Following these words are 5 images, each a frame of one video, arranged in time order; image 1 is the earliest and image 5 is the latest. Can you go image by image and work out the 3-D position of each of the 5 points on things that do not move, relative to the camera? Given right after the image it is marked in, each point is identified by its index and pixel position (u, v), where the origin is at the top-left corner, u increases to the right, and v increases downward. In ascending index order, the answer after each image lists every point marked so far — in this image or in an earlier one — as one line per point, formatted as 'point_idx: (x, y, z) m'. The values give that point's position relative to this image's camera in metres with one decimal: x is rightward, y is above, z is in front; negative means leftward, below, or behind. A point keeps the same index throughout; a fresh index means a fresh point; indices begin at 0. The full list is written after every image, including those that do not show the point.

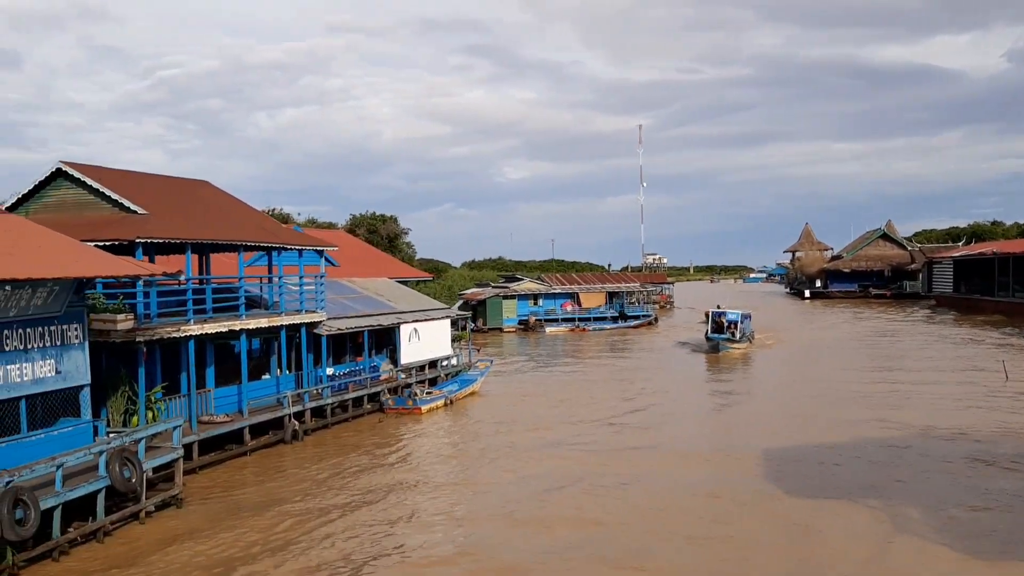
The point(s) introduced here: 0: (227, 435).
0: (-4.7, -2.4, +15.4) m
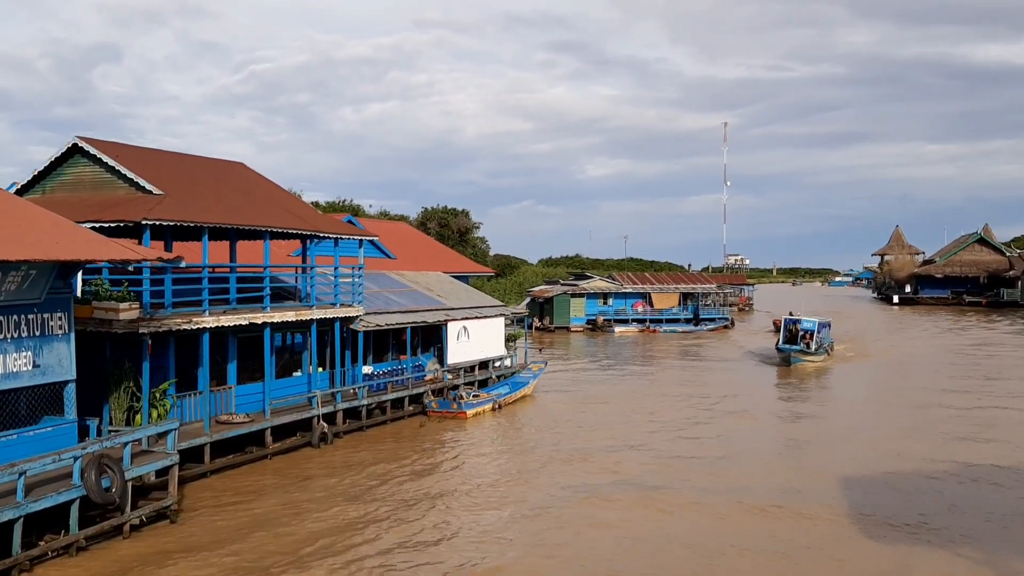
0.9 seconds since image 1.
0: (-4.0, -2.2, +14.3) m
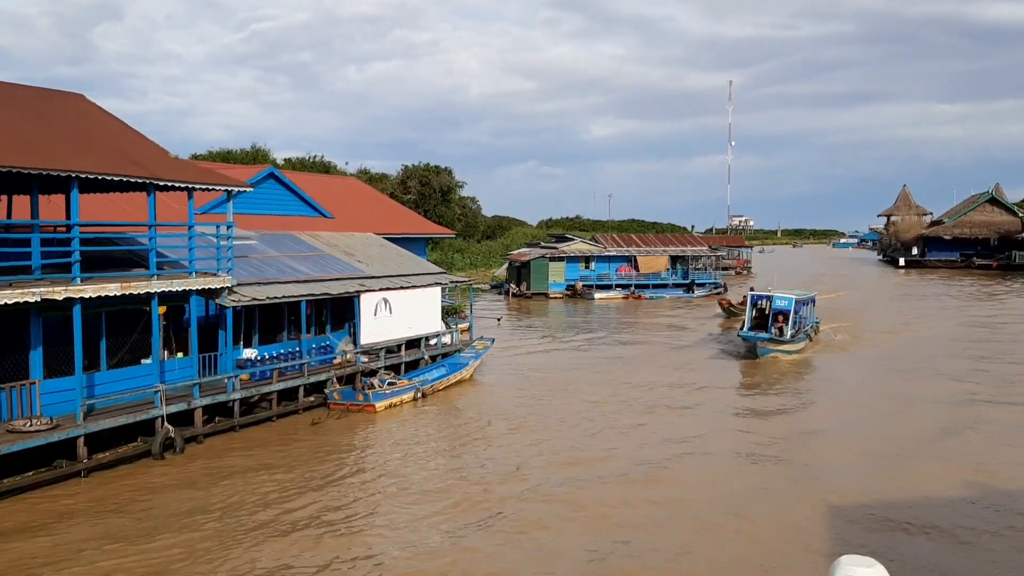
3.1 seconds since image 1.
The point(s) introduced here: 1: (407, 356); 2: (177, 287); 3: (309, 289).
0: (-5.3, -1.8, +11.0) m
1: (-1.9, -1.2, +17.4) m
2: (-4.3, 0.0, +12.2) m
3: (-3.2, 0.0, +15.1) m
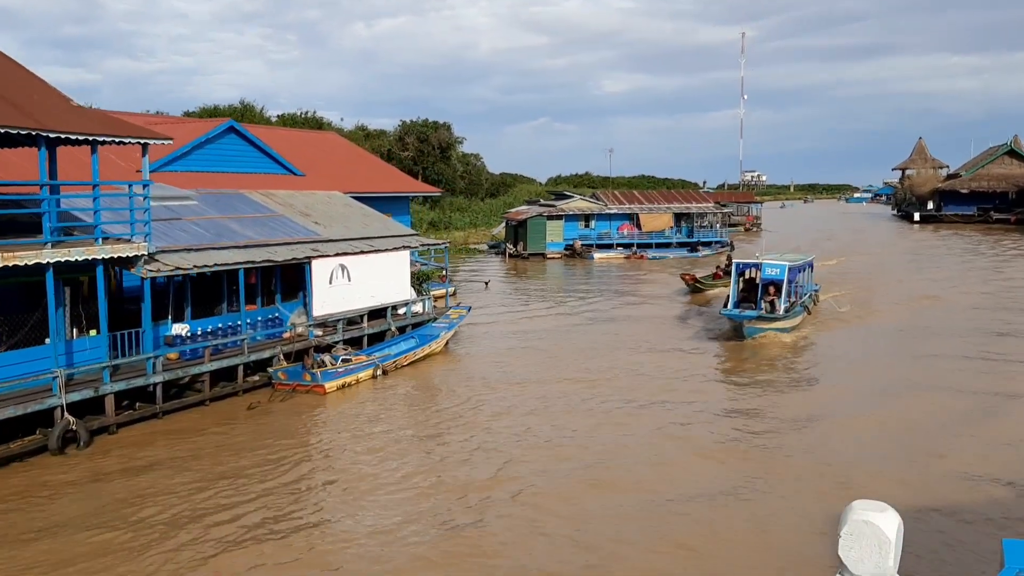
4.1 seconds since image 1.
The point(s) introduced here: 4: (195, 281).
0: (-5.8, -1.6, +9.4) m
1: (-2.3, -0.6, +15.7) m
2: (-4.8, +0.4, +10.6) m
3: (-3.7, +0.5, +13.4) m
4: (-4.4, +0.1, +13.0) m
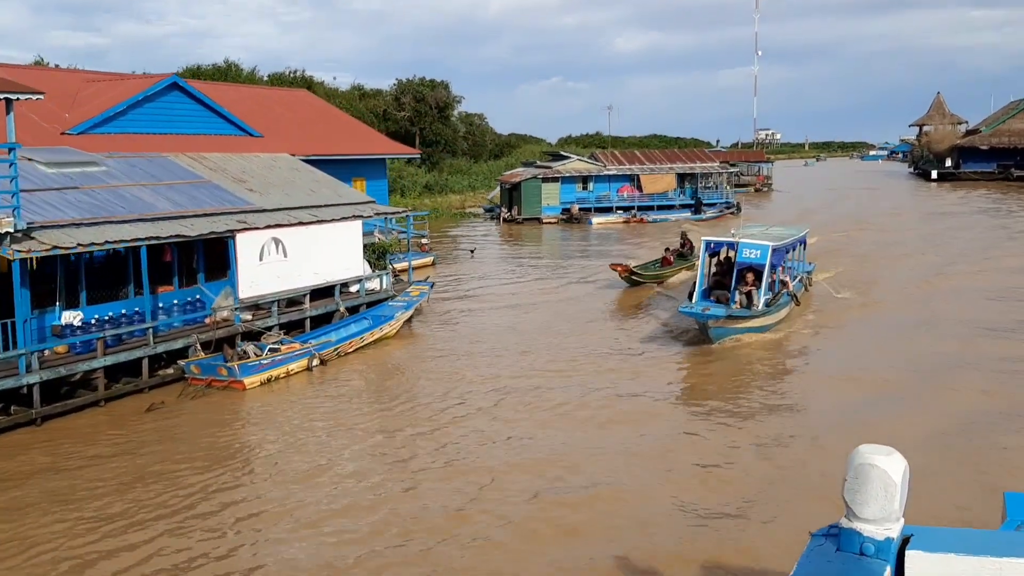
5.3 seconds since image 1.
0: (-6.4, -1.5, +7.7) m
1: (-2.9, -0.3, +13.9) m
2: (-5.4, +0.5, +8.8) m
3: (-4.3, +0.7, +11.6) m
4: (-5.0, +0.3, +11.2) m
